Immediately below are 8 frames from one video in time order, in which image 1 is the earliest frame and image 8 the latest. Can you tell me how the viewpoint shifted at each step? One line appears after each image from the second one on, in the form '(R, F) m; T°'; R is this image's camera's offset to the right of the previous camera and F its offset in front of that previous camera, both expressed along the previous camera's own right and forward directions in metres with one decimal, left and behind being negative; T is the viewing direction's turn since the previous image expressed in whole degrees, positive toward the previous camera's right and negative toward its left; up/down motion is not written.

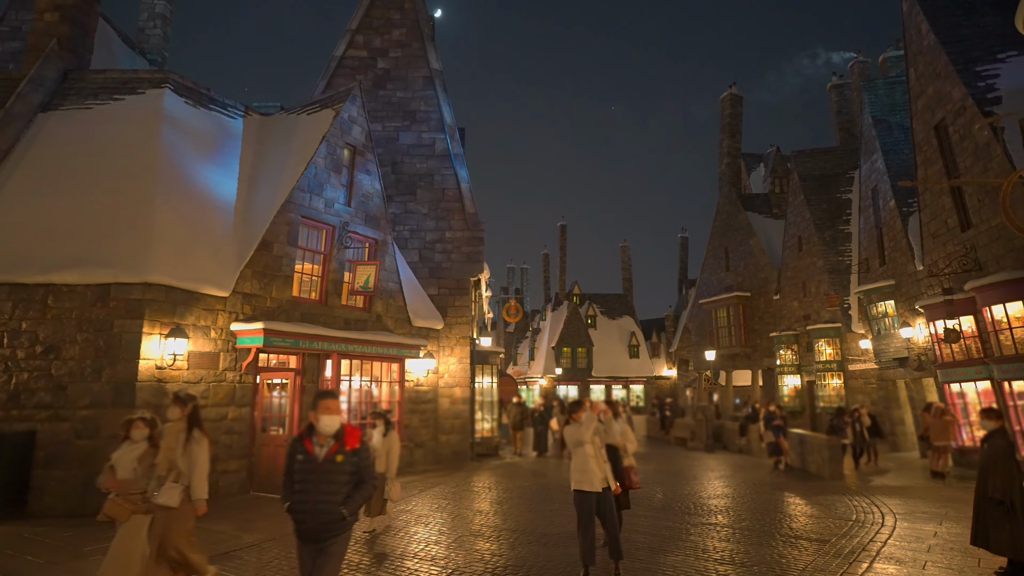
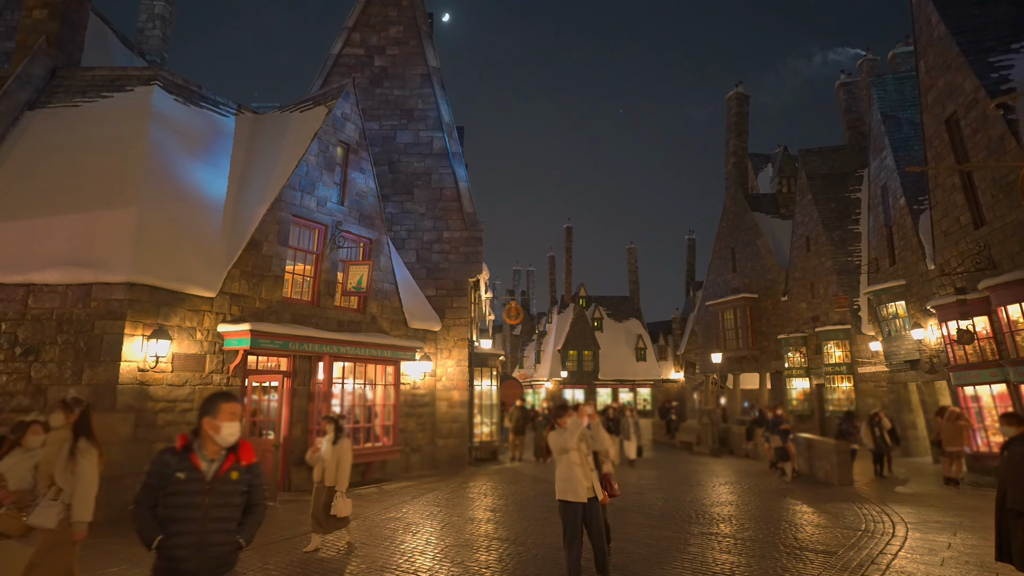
(+0.2, +0.3) m; -1°
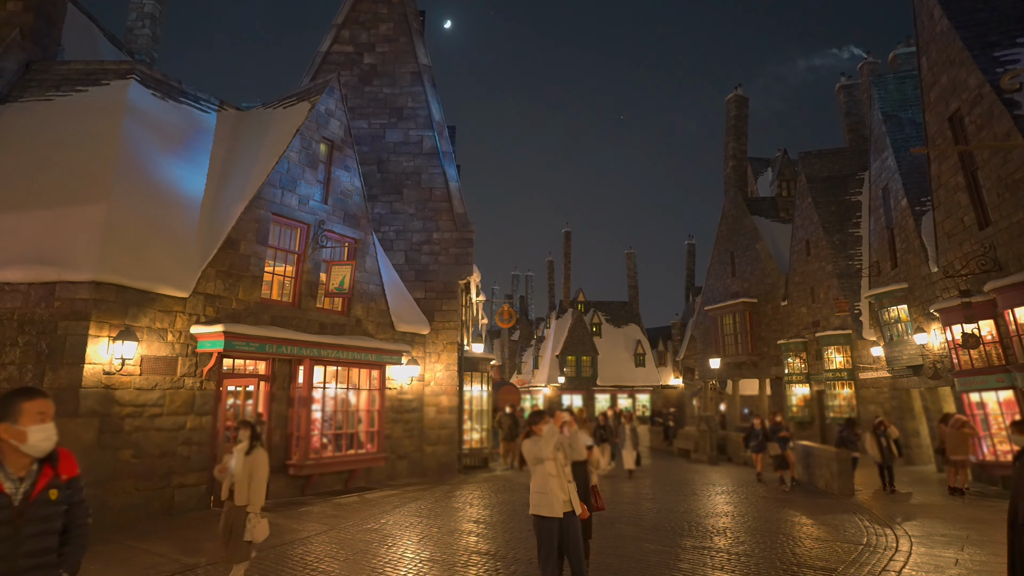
(+0.2, +0.4) m; 0°
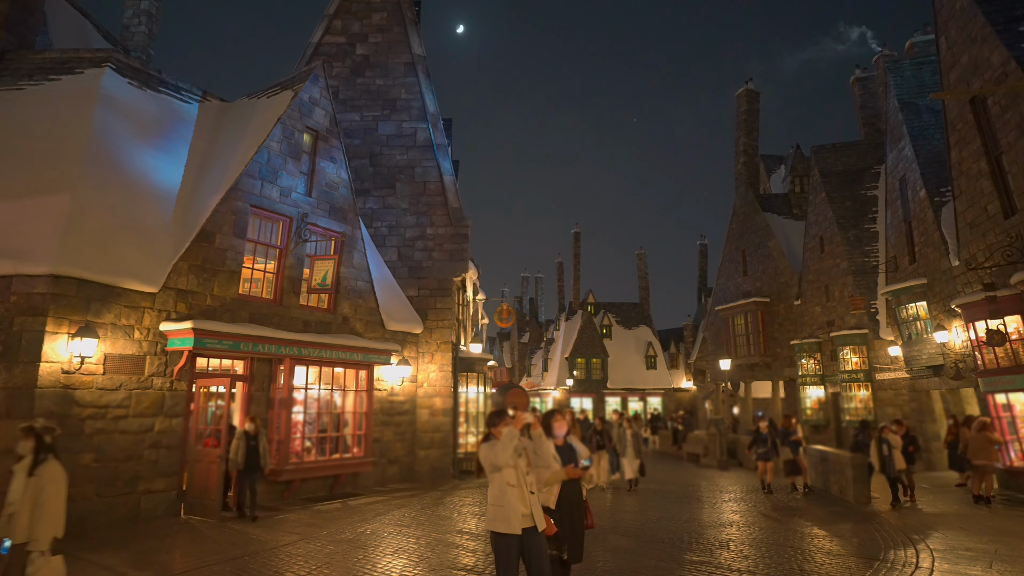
(+0.4, +0.6) m; -1°
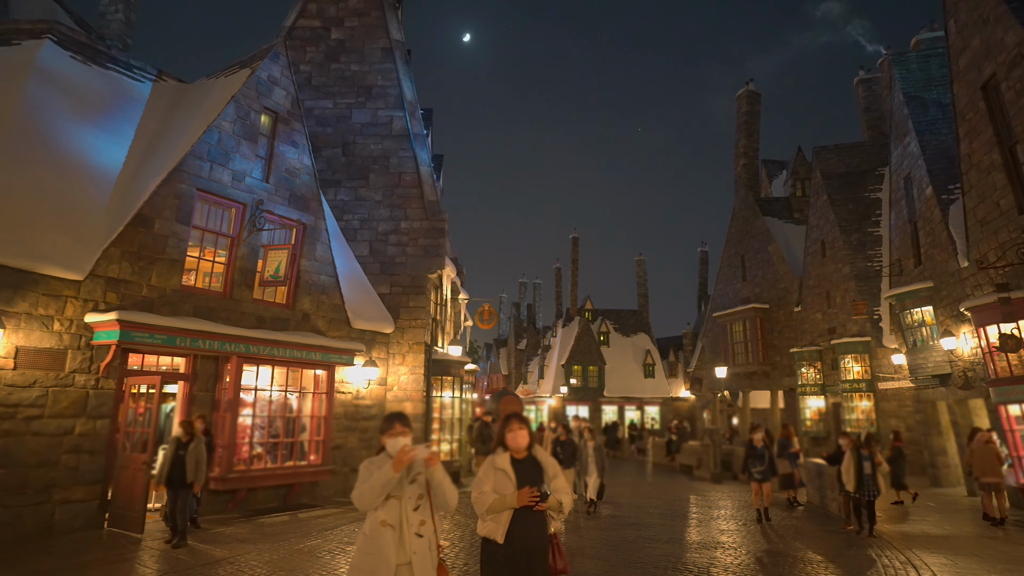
(+0.5, +0.8) m; 0°
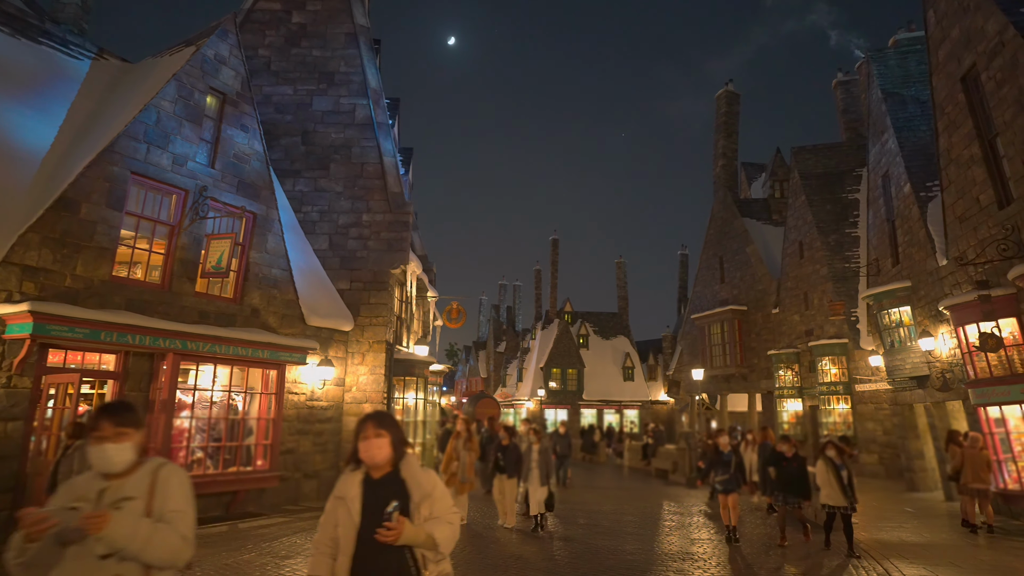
(+0.3, +0.5) m; +2°
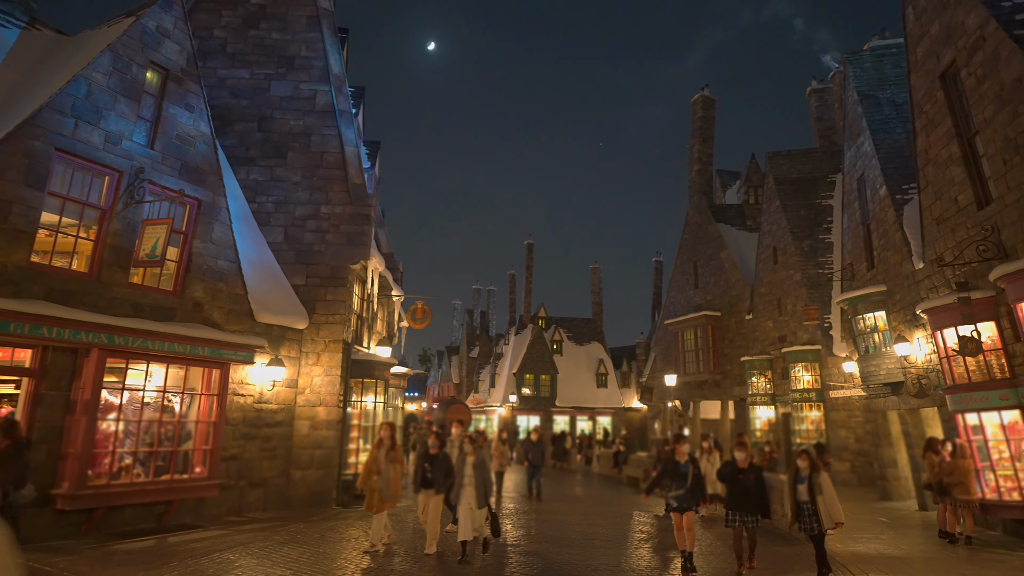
(+0.2, +0.6) m; +2°
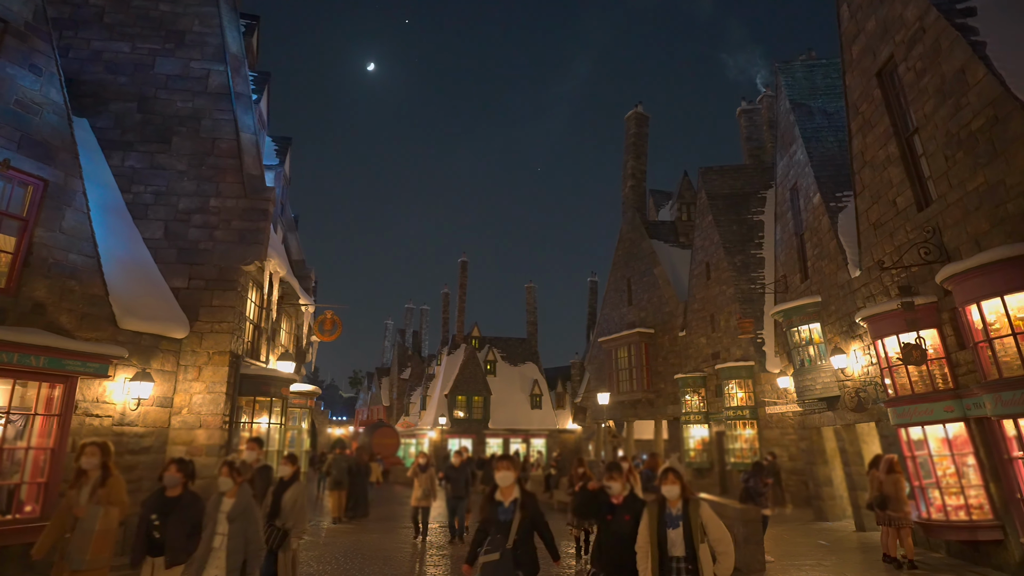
(+0.3, +1.1) m; +6°
